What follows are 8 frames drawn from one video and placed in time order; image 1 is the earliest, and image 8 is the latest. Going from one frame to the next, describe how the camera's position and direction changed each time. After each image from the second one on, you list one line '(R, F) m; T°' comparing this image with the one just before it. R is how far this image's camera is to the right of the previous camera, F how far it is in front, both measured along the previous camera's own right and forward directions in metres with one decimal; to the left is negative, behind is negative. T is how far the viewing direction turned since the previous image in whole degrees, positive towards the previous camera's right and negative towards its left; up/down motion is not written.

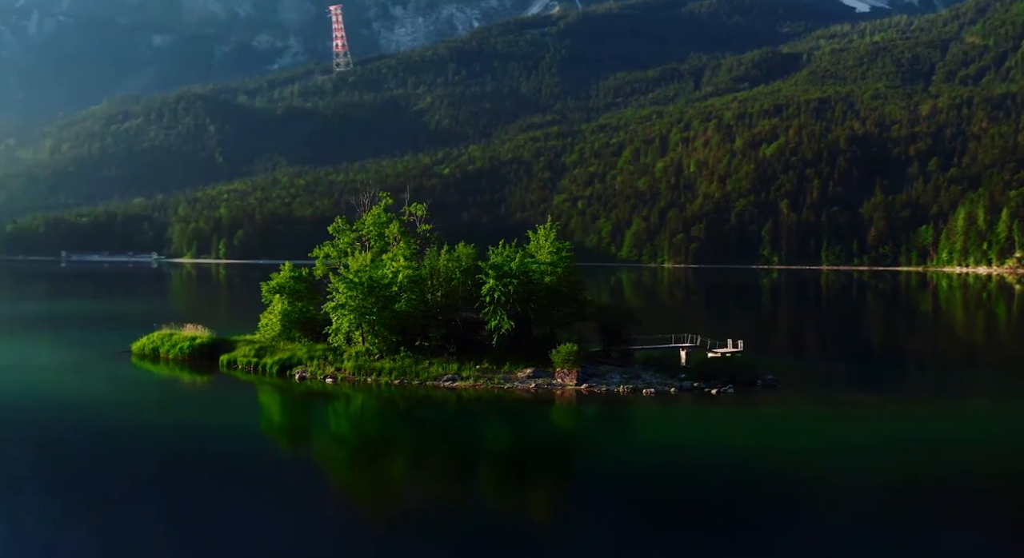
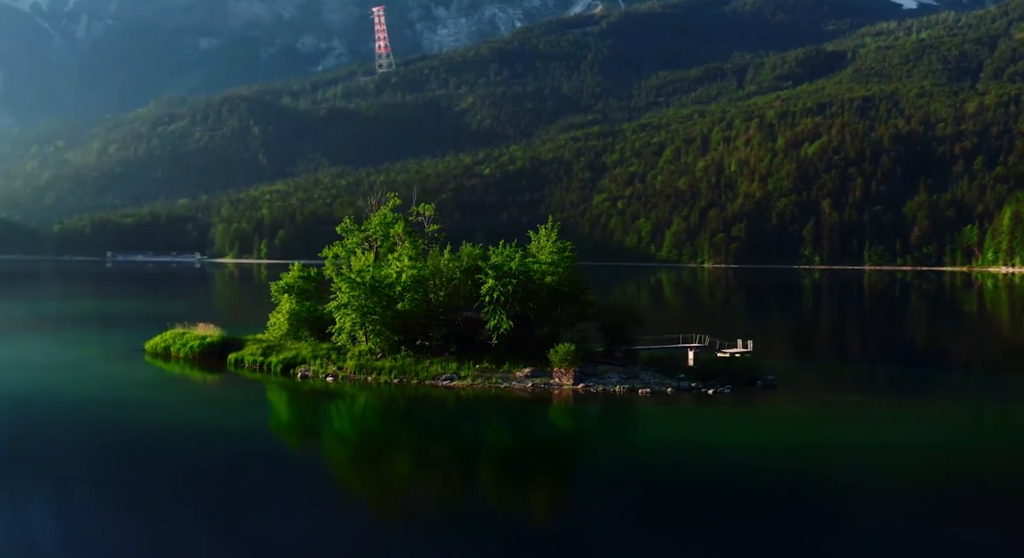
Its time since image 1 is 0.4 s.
(+0.8, 0.0) m; -2°
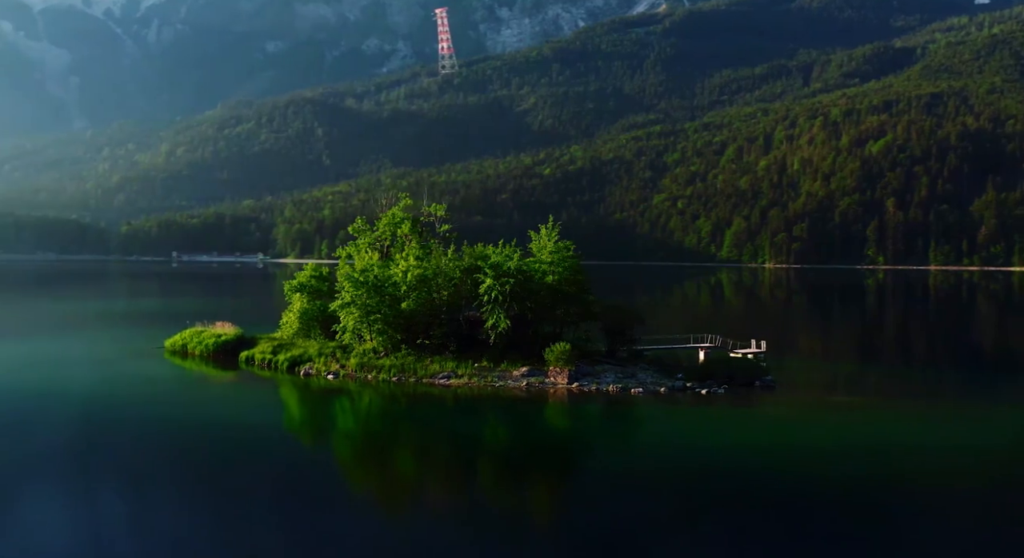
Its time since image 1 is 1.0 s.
(+1.2, 0.0) m; -3°
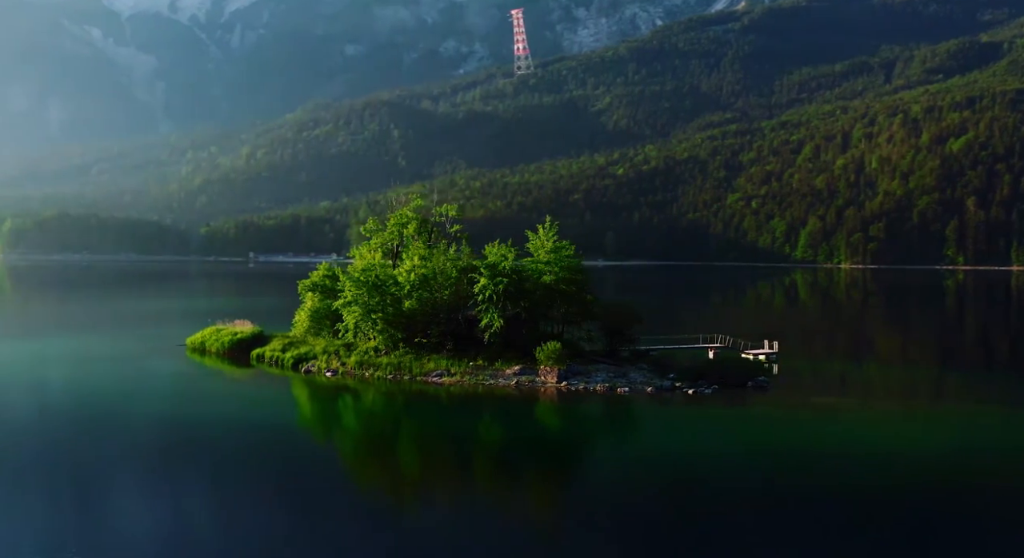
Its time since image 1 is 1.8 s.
(+1.5, -0.1) m; -4°
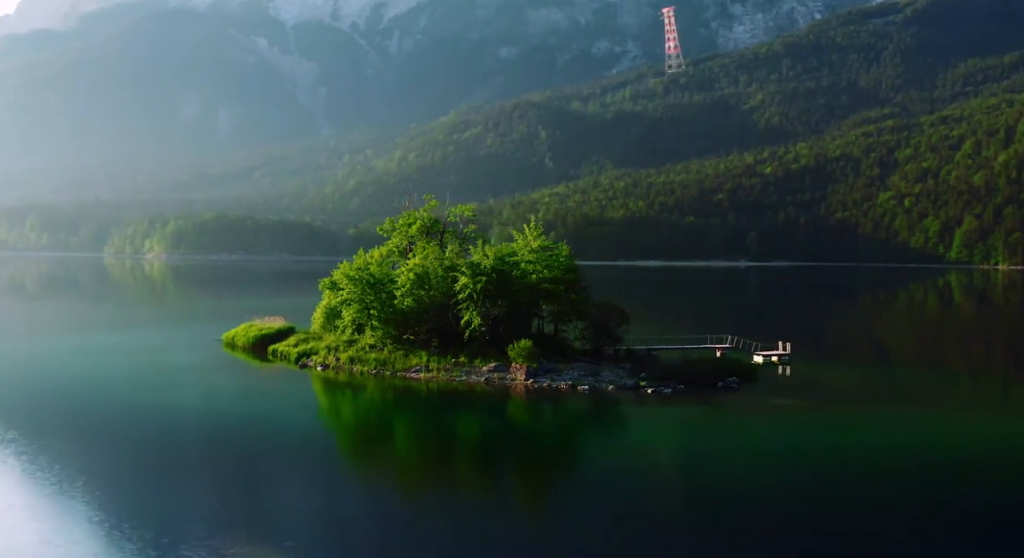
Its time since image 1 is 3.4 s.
(+3.1, -0.1) m; -7°
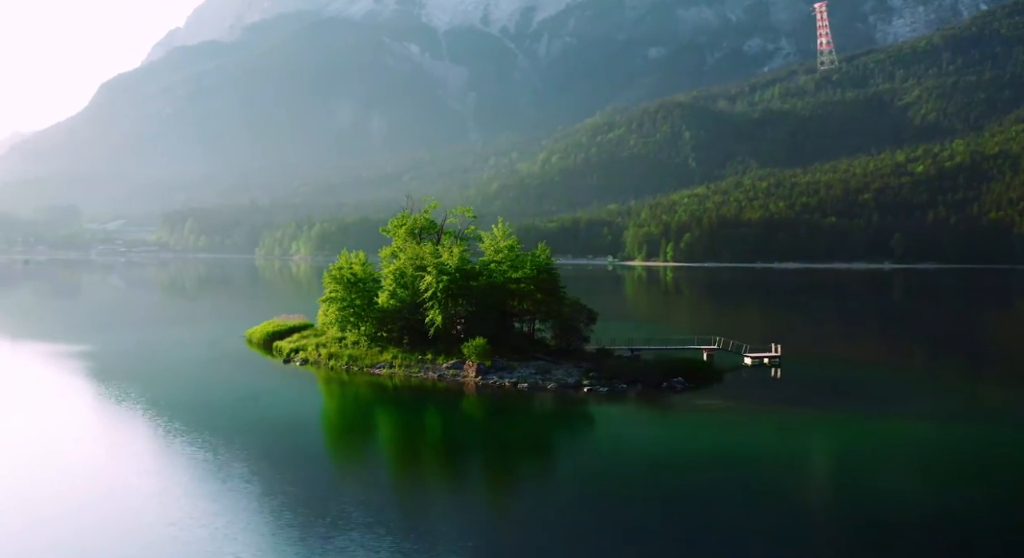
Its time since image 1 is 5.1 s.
(+3.4, -0.1) m; -7°
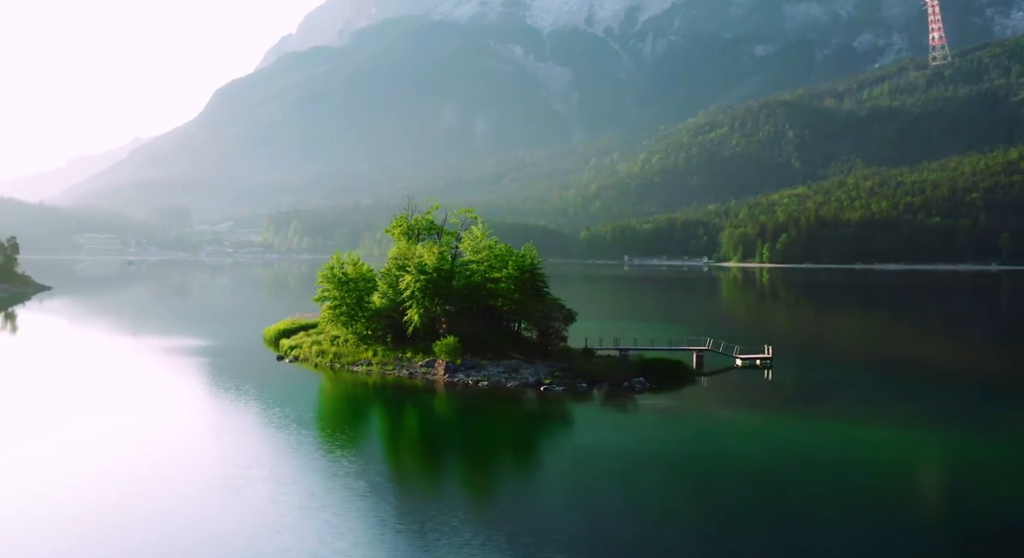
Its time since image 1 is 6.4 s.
(+2.4, -0.1) m; -5°
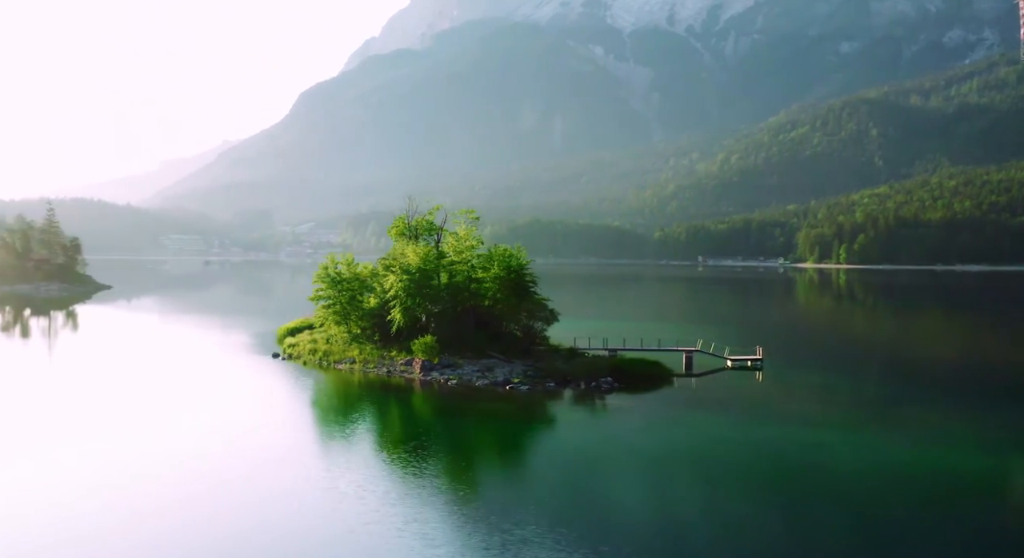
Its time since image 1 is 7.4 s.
(+1.9, -0.1) m; -4°
